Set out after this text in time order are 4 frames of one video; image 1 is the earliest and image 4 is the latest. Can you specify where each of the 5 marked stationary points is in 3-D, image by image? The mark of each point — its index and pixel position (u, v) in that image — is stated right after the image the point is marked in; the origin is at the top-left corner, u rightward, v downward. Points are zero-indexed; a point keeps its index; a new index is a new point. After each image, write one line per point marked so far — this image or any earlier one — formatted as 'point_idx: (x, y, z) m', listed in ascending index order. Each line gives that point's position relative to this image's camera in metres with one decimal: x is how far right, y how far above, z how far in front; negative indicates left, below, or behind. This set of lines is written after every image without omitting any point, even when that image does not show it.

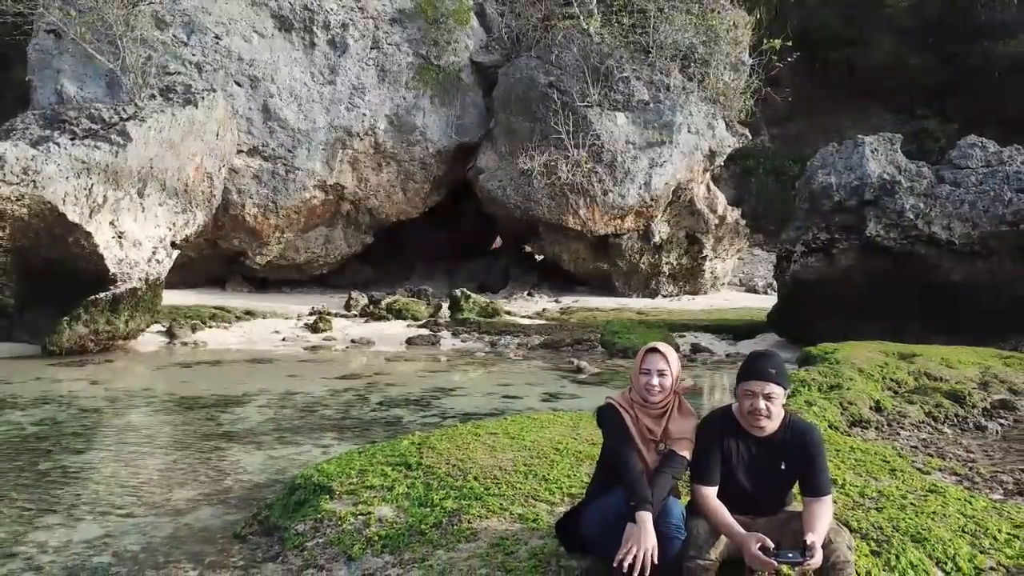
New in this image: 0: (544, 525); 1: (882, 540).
0: (+0.1, -1.0, +3.9) m
1: (+1.4, -0.9, +3.5) m
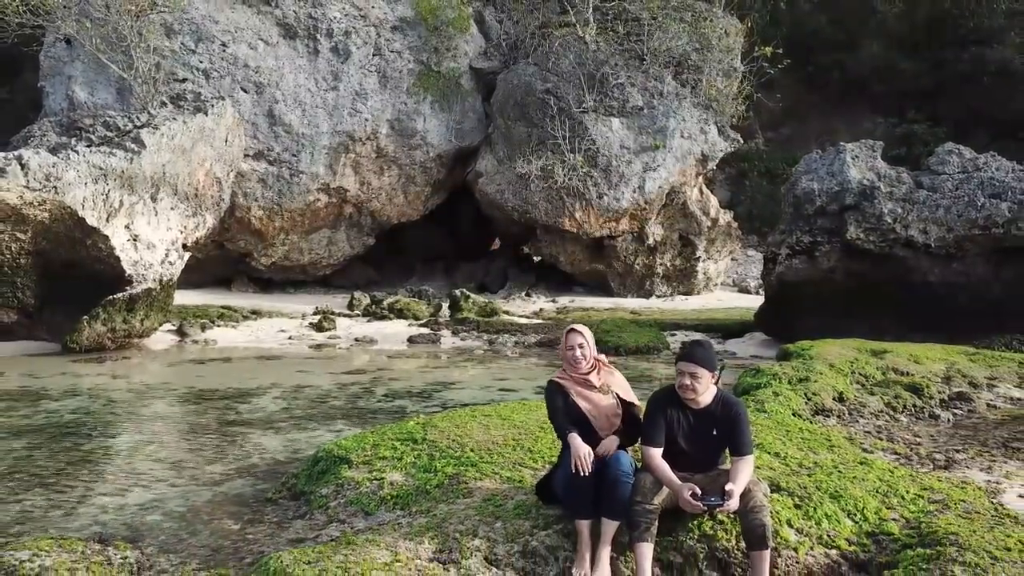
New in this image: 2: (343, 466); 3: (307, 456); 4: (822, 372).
0: (+0.1, -1.0, +4.7) m
1: (+1.3, -1.0, +4.3) m
2: (-0.9, -1.0, +5.2) m
3: (-1.4, -1.2, +6.4) m
4: (+3.1, -0.8, +9.4) m
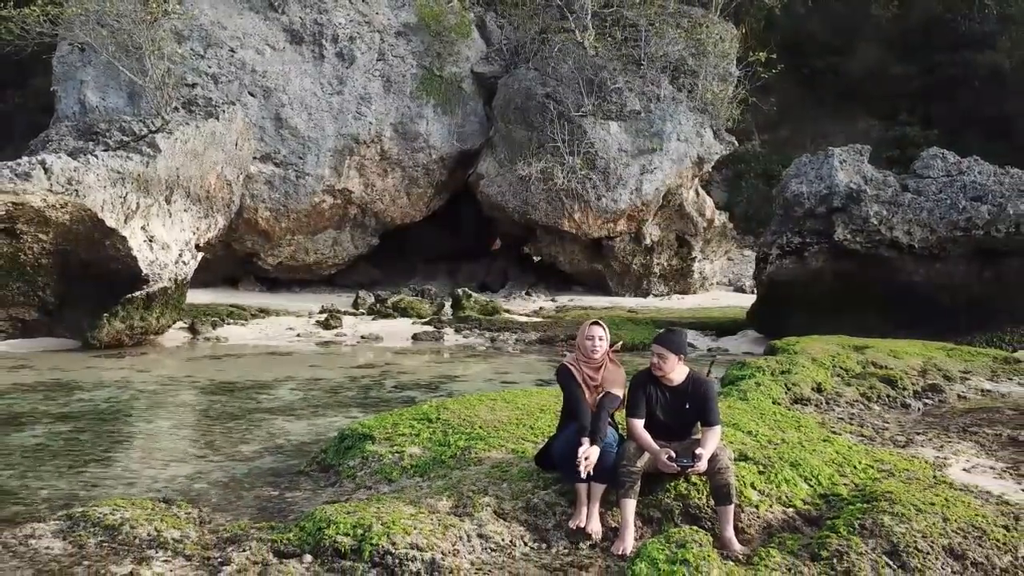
0: (+0.1, -1.0, +5.4) m
1: (+1.4, -0.9, +5.0) m
2: (-0.9, -1.0, +5.9) m
3: (-1.4, -1.1, +7.1) m
4: (+3.1, -0.8, +10.1) m
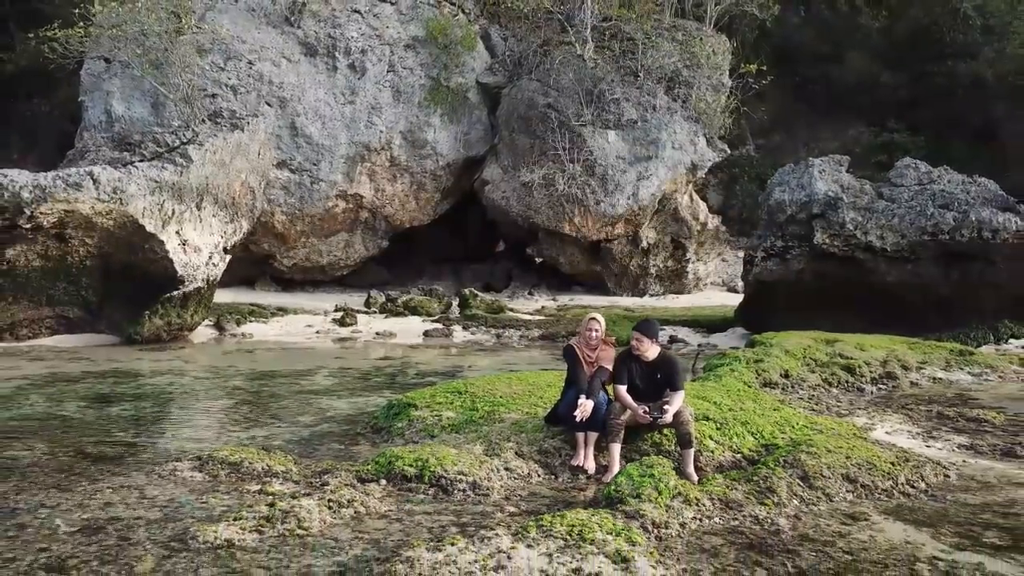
0: (+0.2, -0.9, +6.8) m
1: (+1.5, -0.9, +6.5) m
2: (-0.8, -1.0, +7.4) m
3: (-1.3, -1.1, +8.6) m
4: (+3.2, -0.8, +11.6) m
